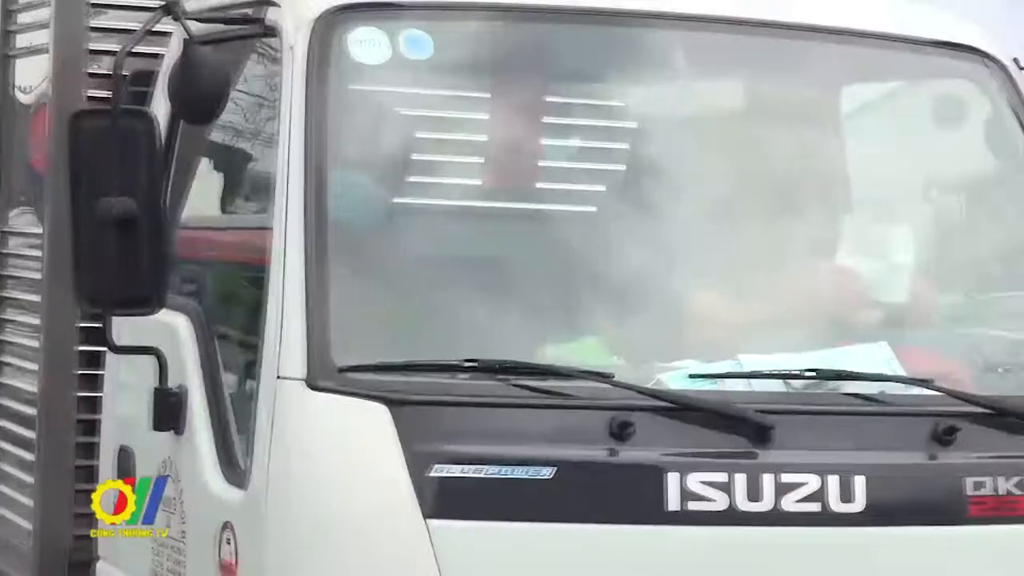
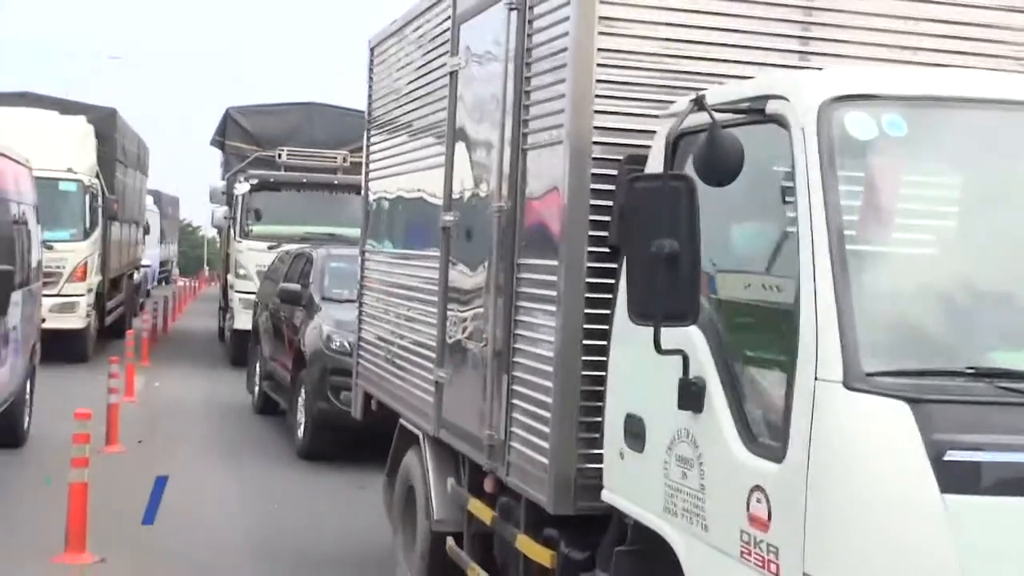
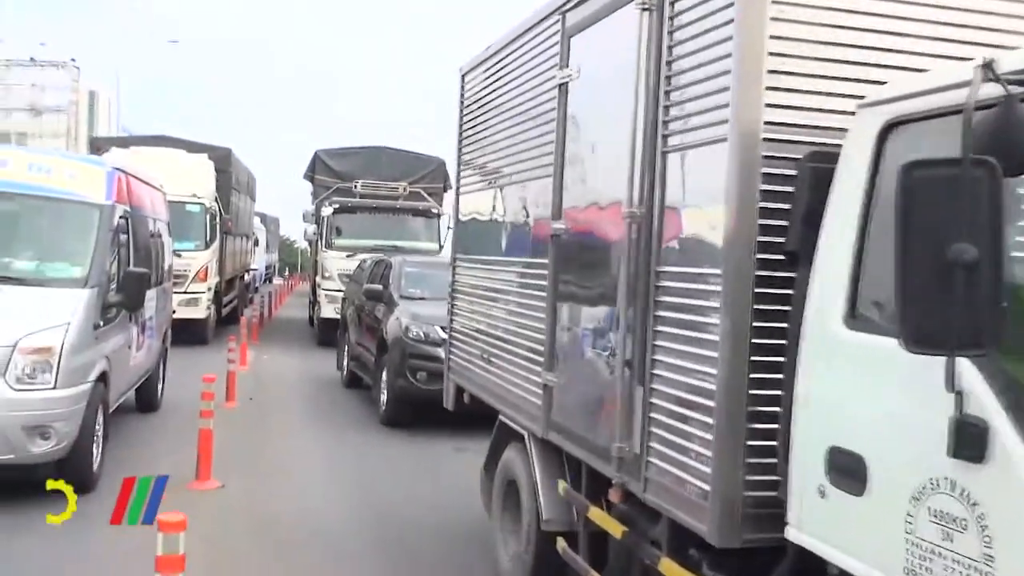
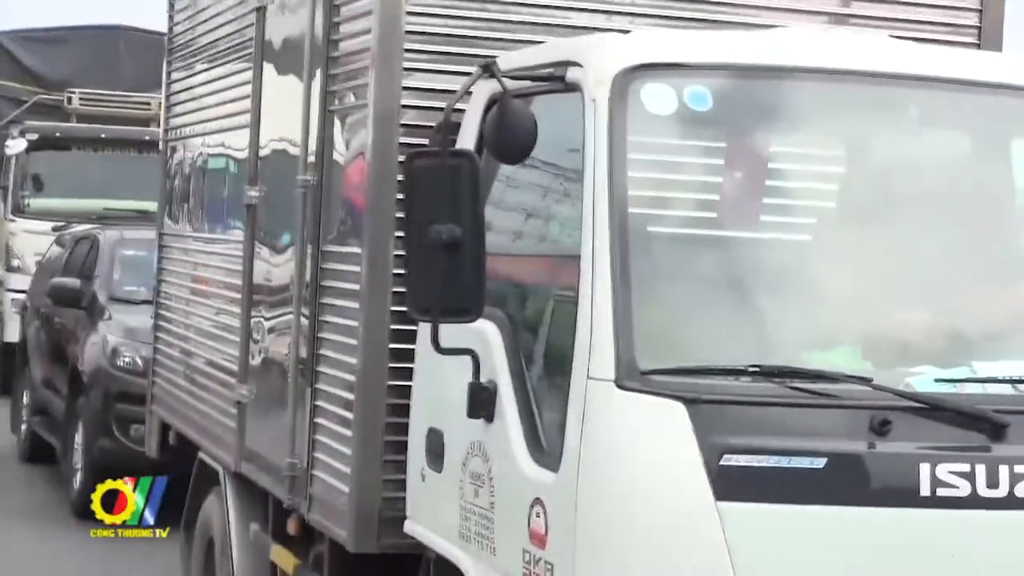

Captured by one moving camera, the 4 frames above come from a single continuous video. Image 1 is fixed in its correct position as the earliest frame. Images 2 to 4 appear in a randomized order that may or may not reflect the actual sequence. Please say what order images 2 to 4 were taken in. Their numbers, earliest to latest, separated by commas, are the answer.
4, 2, 3
